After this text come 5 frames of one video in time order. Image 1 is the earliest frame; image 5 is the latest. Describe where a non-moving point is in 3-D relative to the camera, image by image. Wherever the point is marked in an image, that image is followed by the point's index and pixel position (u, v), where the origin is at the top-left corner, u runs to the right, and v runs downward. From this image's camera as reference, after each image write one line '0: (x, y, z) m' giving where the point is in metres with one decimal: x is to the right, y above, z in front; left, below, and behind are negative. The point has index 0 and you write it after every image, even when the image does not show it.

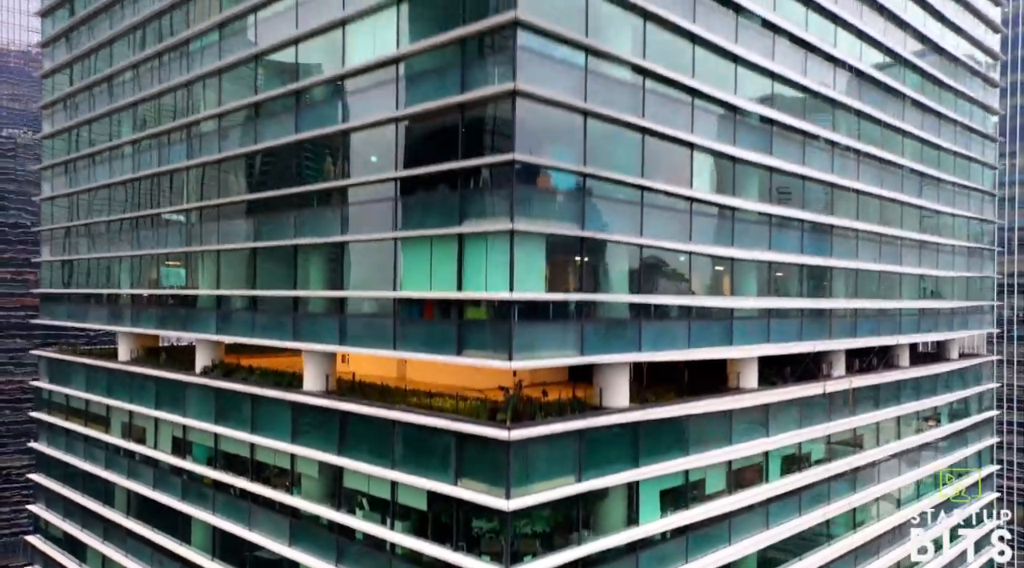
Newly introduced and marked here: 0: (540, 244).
0: (+0.7, +0.9, +19.9) m
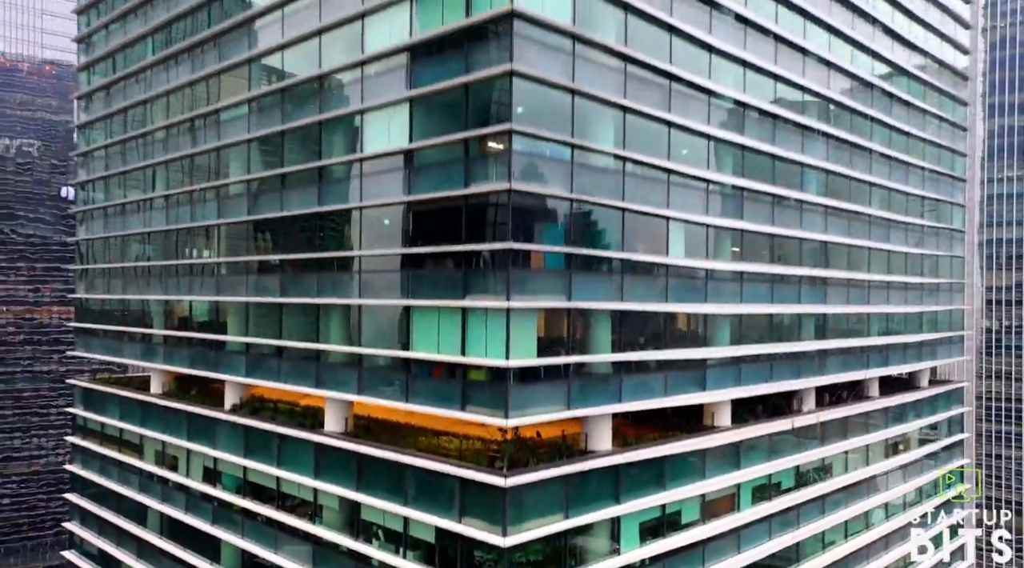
0: (+0.6, -0.9, +23.1) m
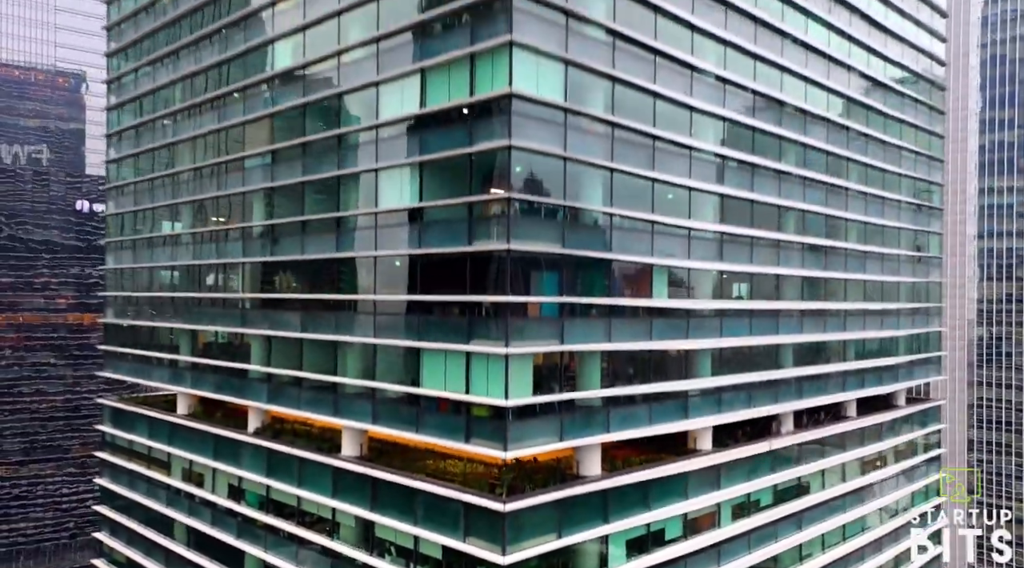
0: (+0.5, -2.4, +26.0) m
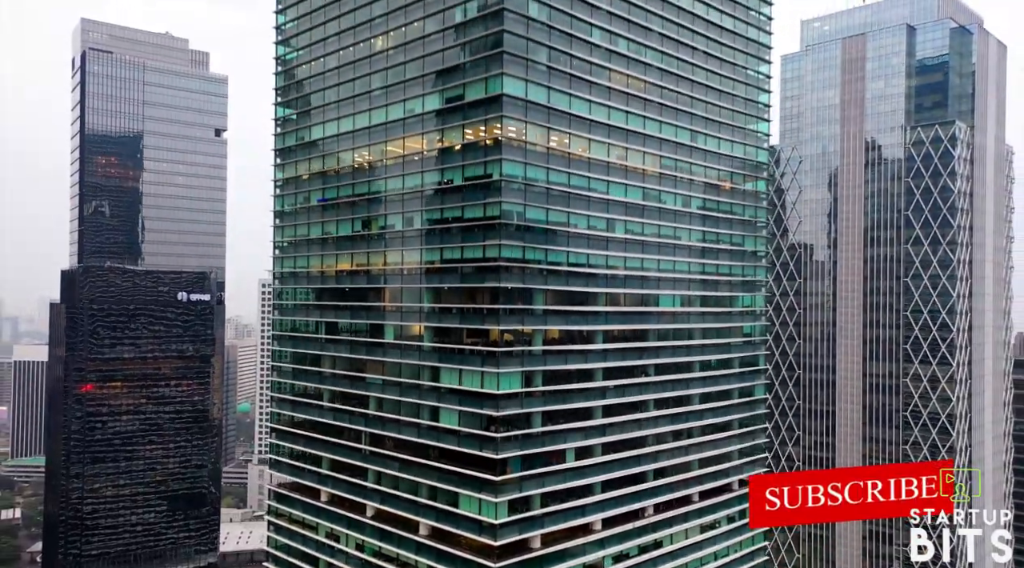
0: (-0.4, -15.7, +60.1) m
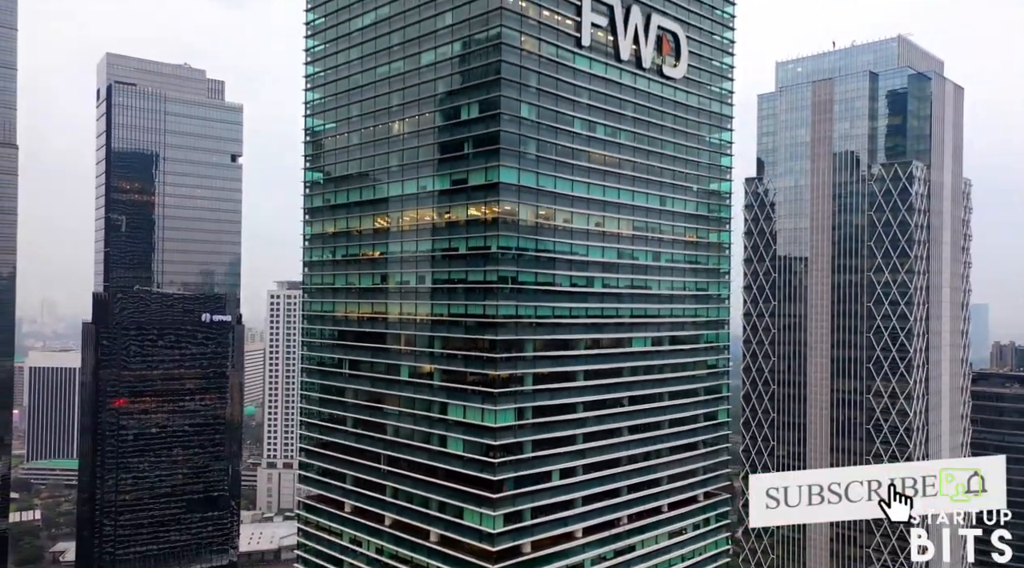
0: (-0.9, -20.2, +73.0) m
